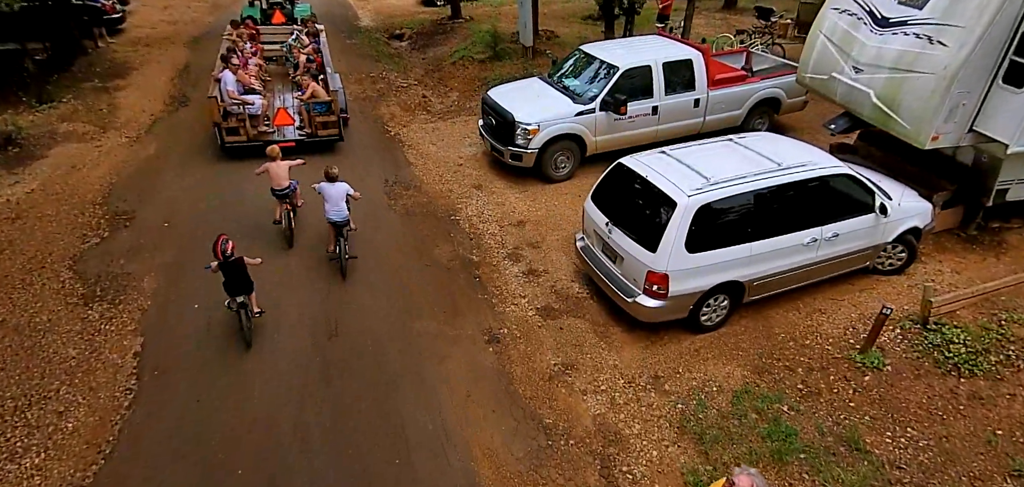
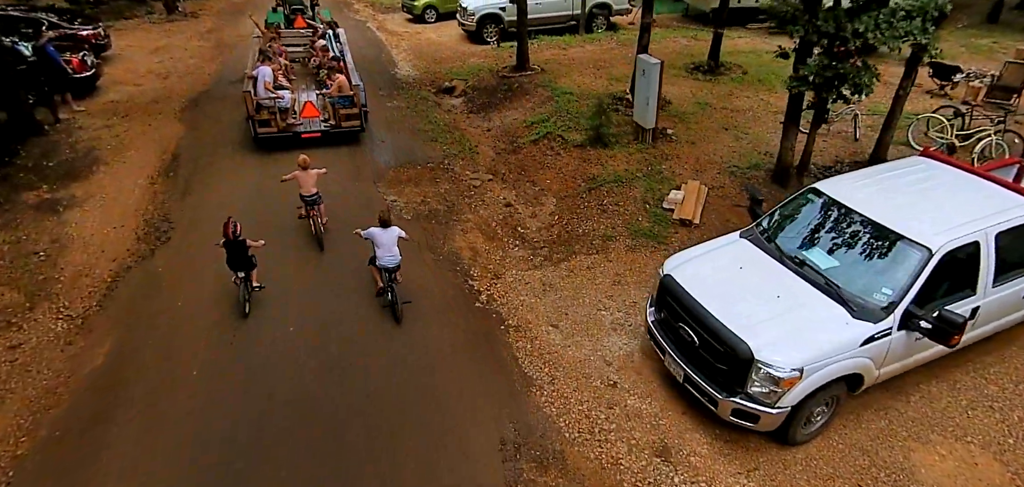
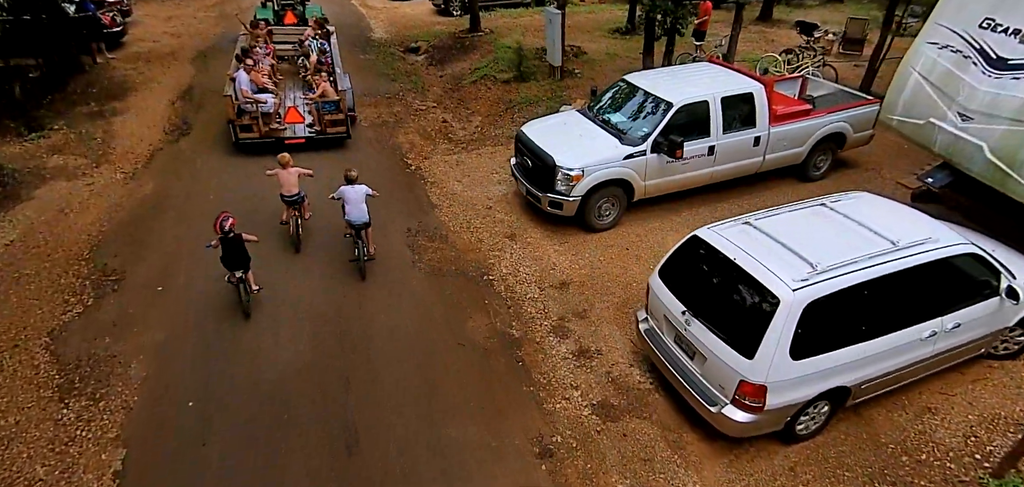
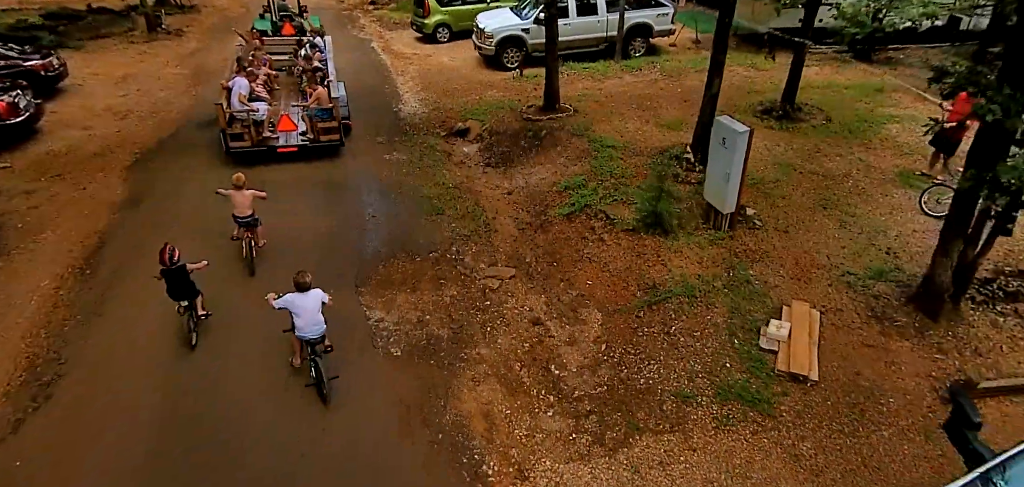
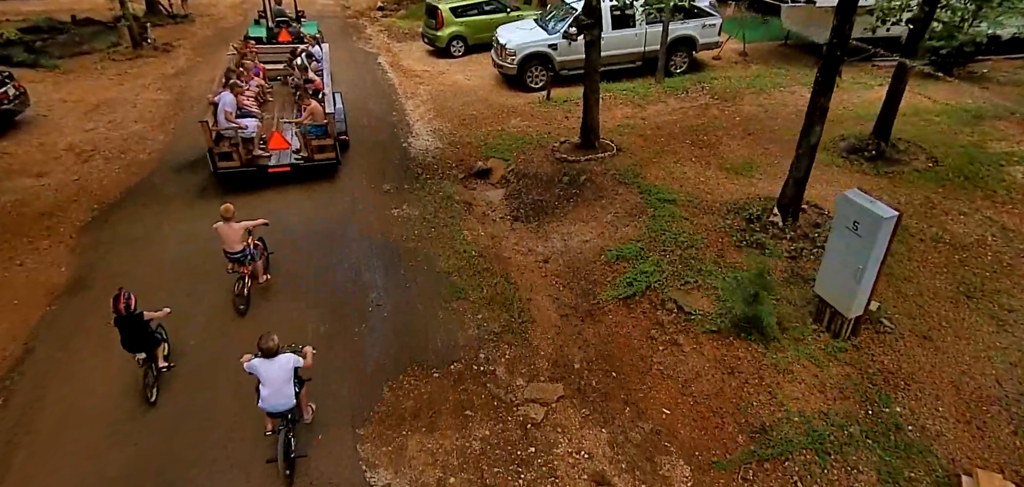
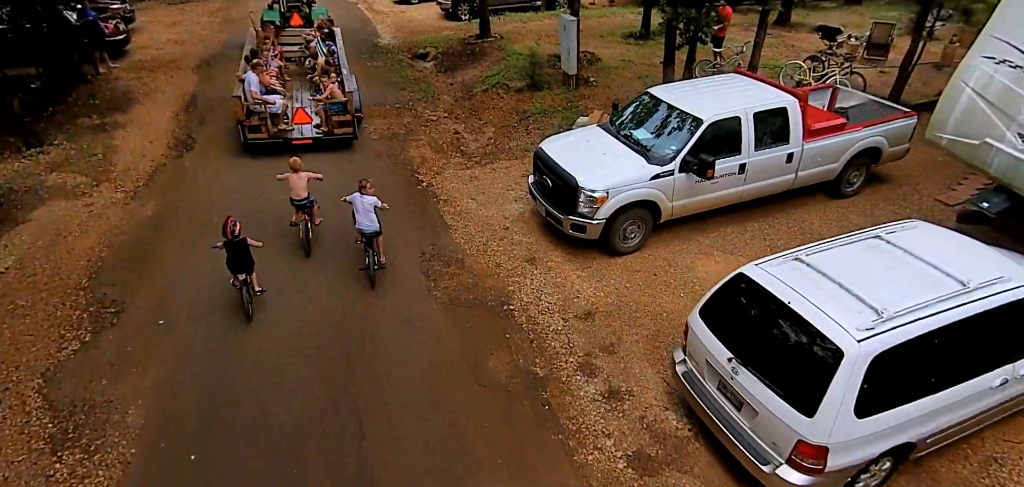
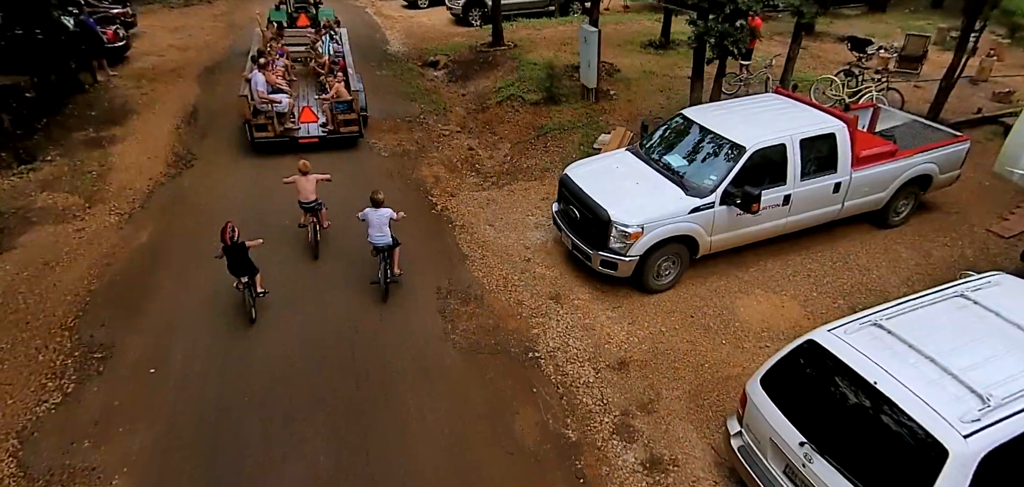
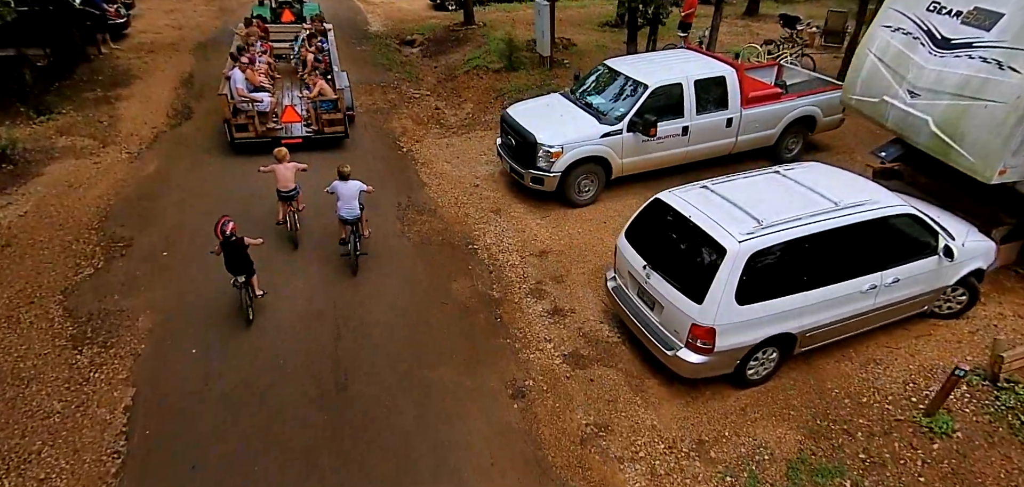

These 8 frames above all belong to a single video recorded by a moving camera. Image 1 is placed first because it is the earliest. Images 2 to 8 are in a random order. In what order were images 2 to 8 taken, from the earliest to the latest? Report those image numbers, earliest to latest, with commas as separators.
8, 3, 6, 7, 2, 4, 5
